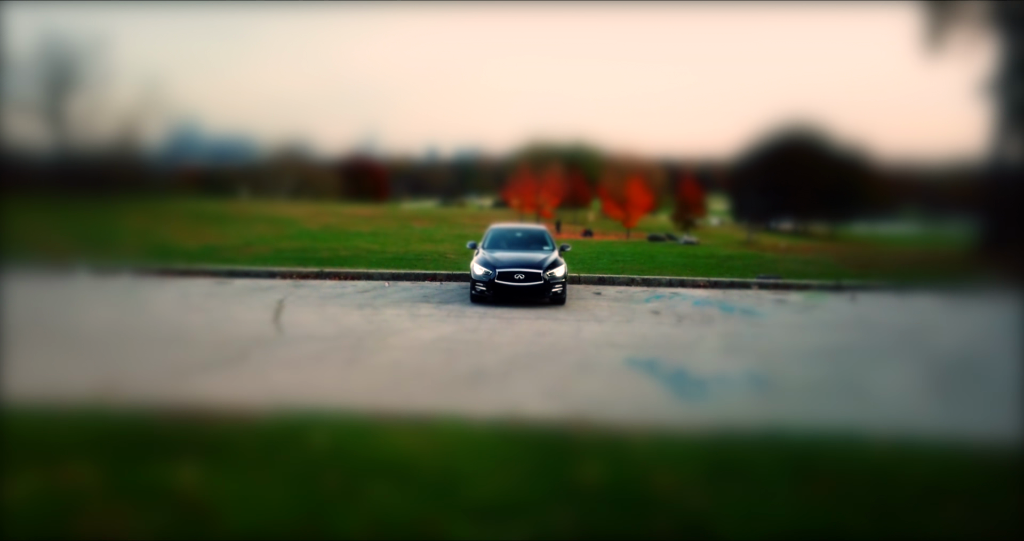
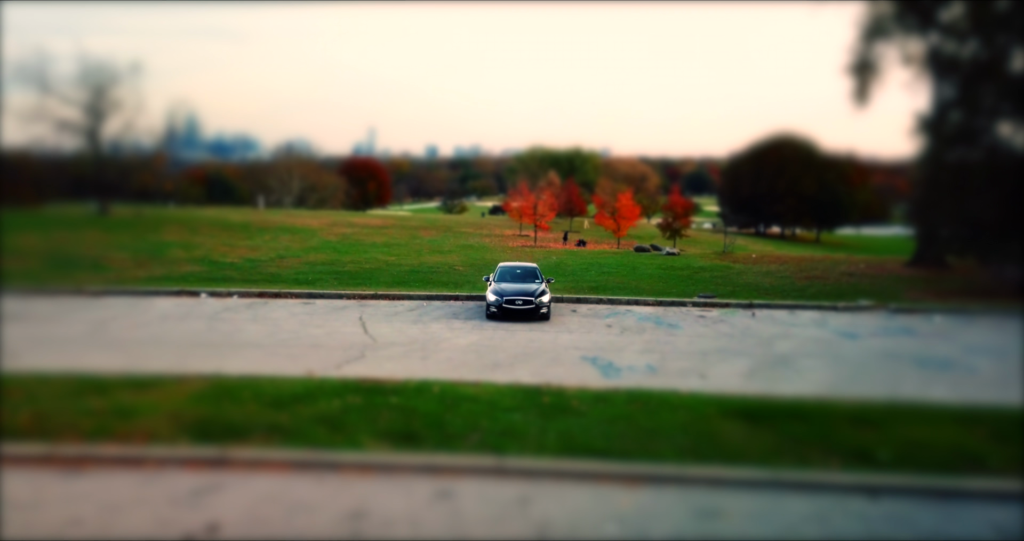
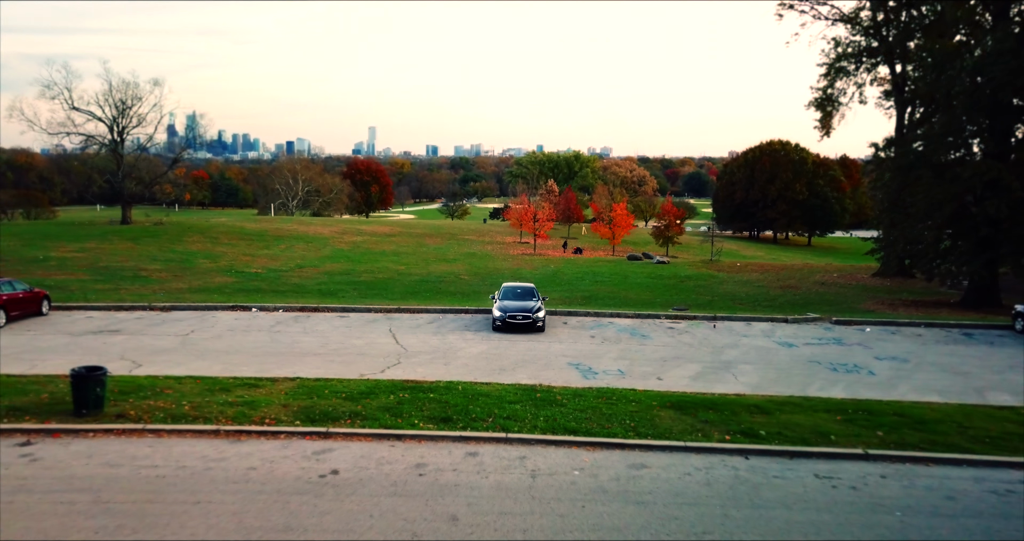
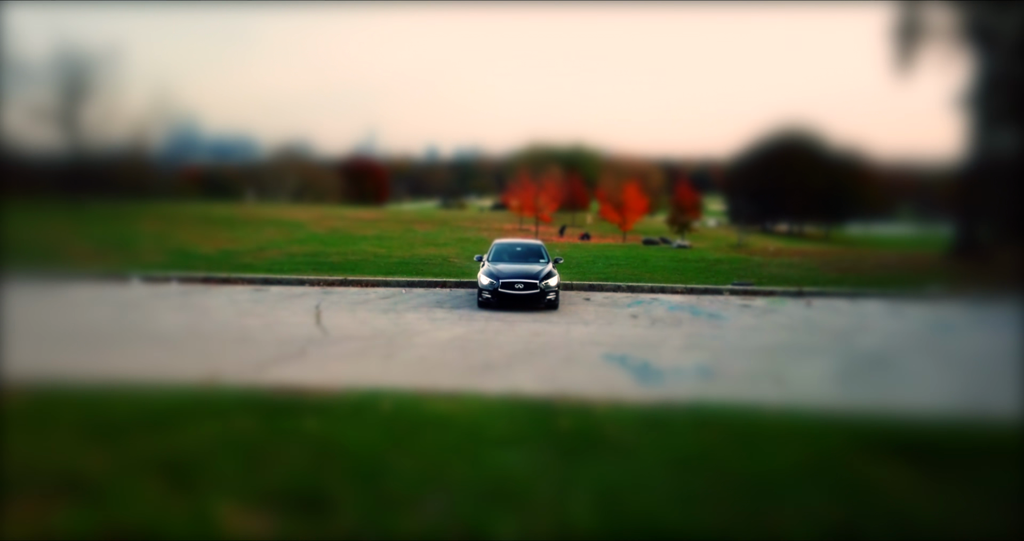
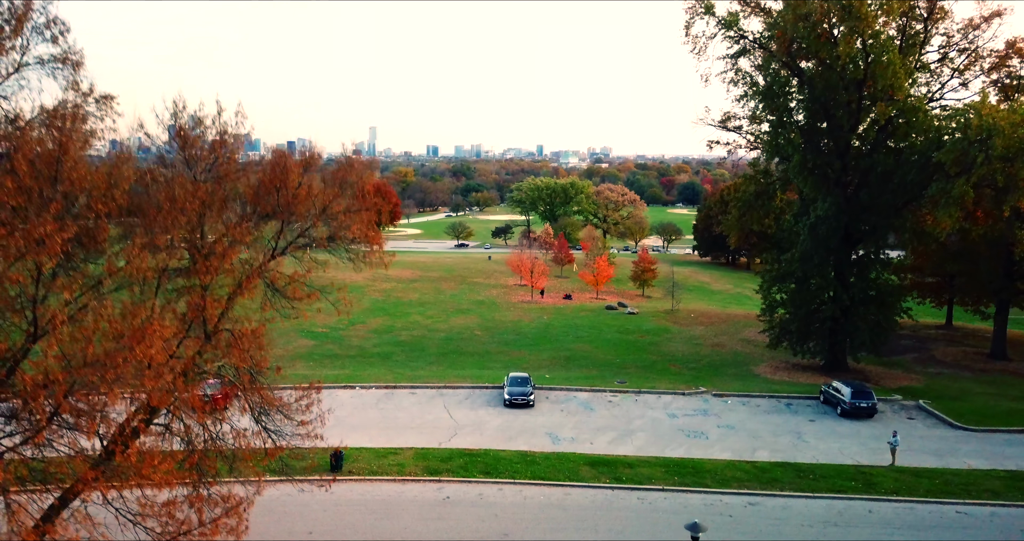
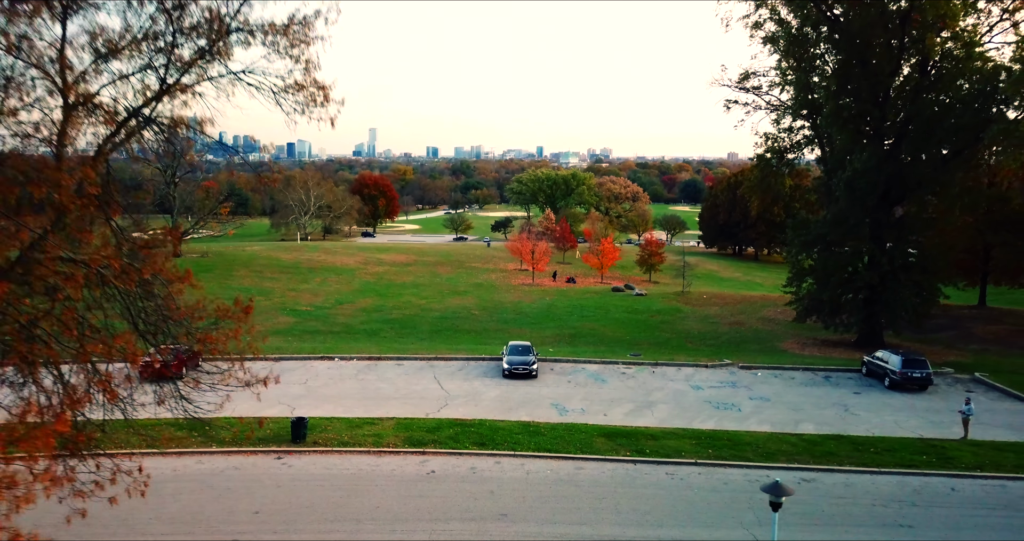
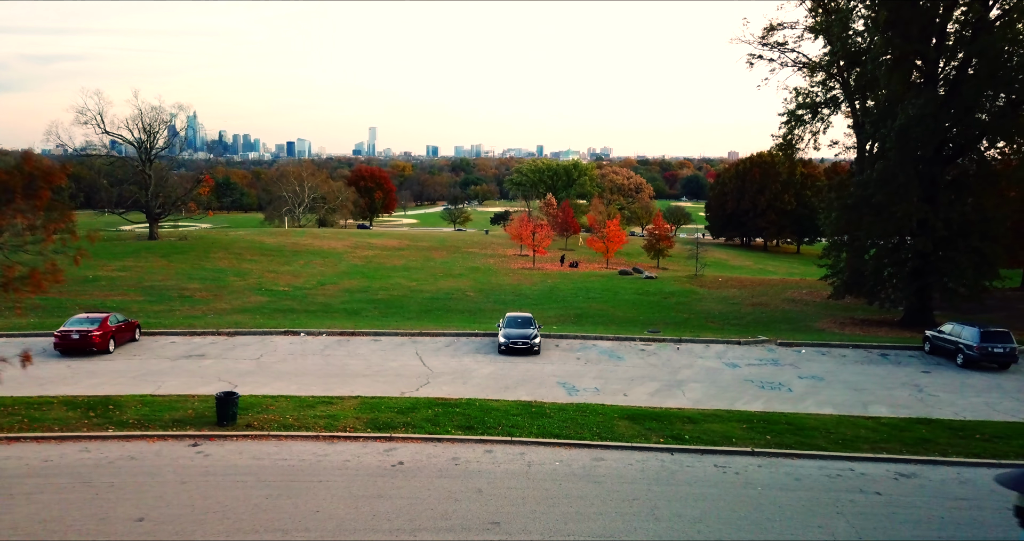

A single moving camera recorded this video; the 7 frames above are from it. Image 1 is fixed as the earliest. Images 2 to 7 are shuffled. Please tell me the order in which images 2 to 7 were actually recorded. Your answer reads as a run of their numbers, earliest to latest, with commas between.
4, 2, 3, 7, 6, 5
